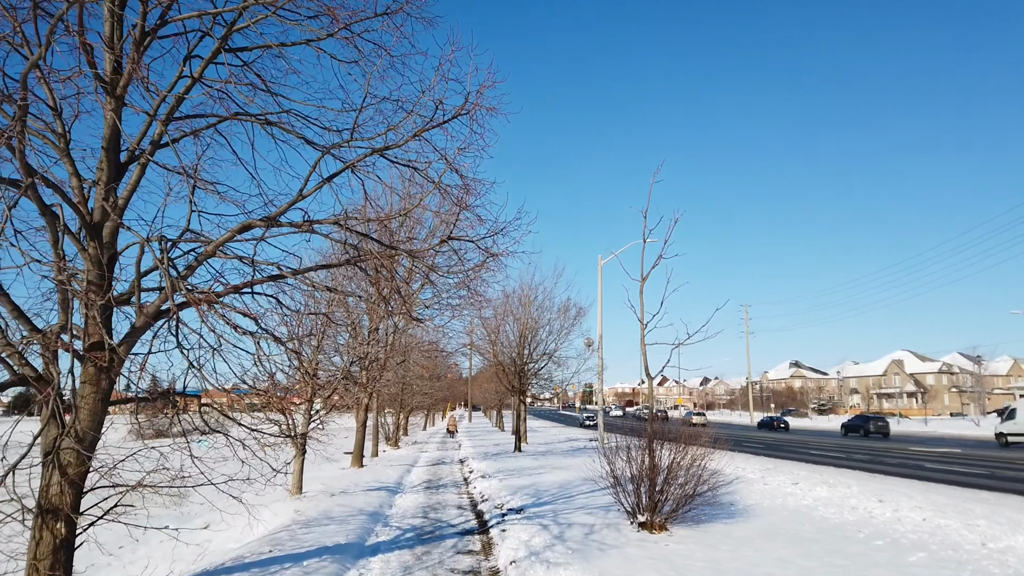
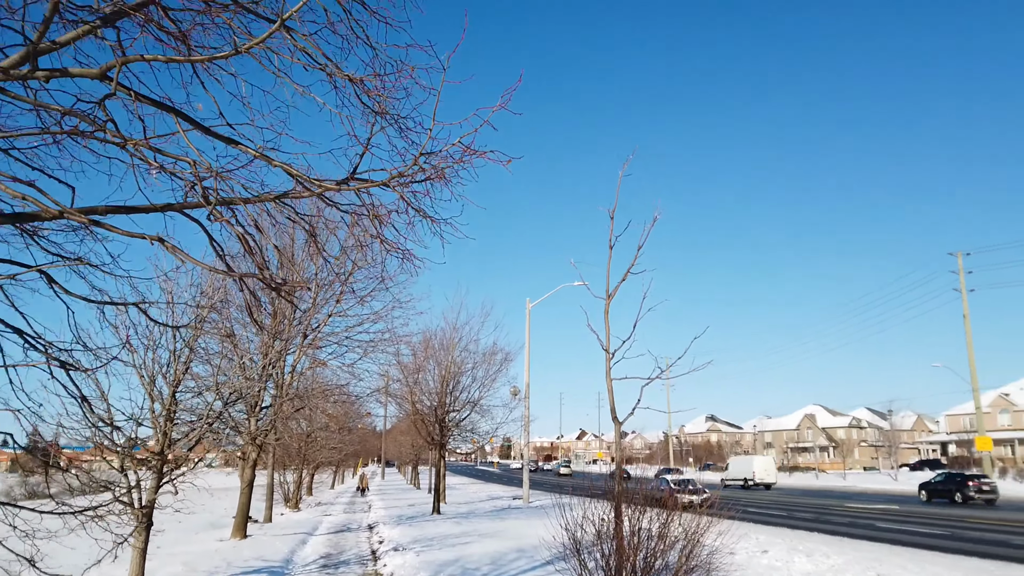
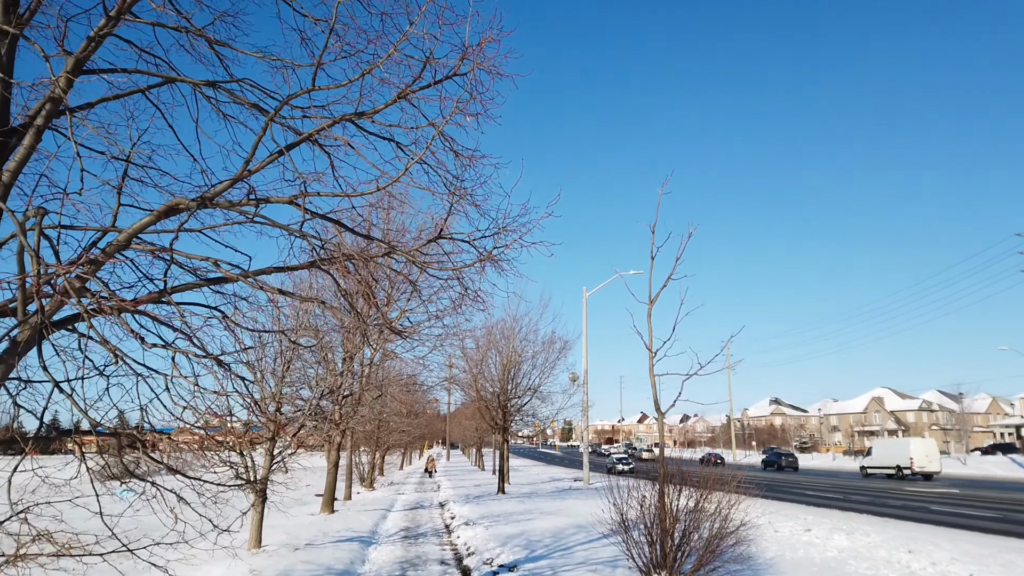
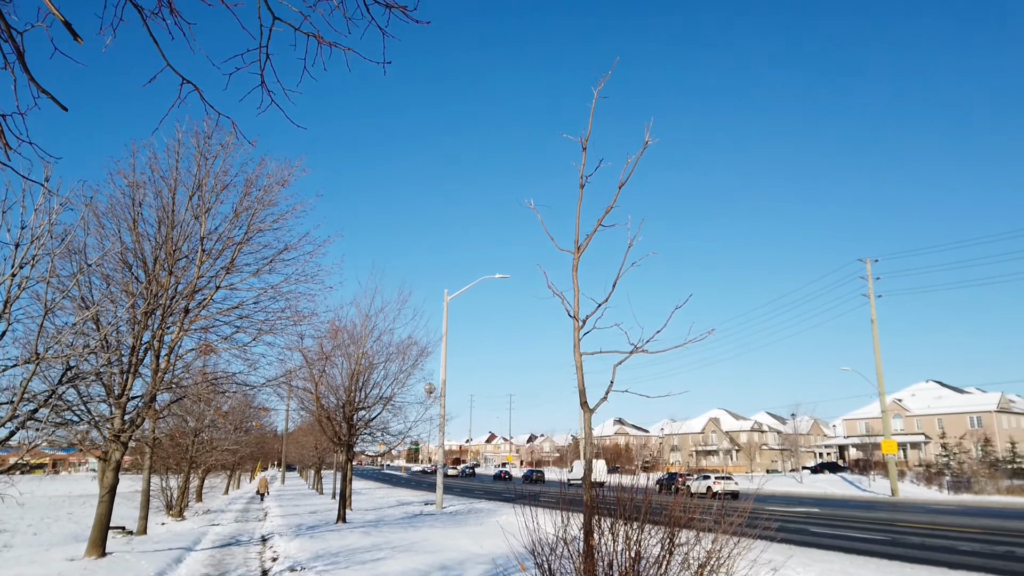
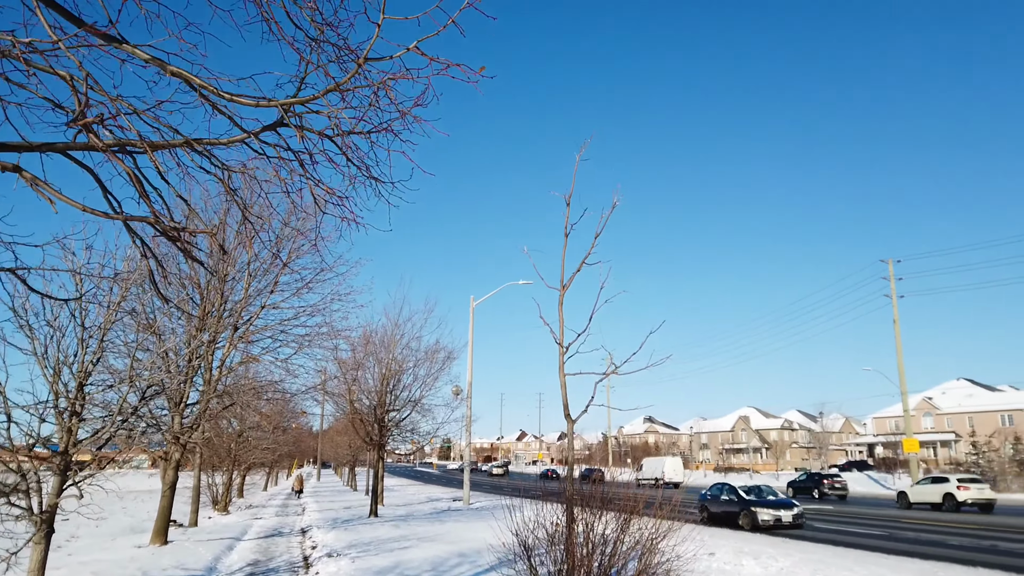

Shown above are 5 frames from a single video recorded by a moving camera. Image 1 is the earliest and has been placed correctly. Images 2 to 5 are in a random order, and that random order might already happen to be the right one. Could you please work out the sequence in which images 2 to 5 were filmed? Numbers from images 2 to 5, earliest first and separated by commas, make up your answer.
3, 2, 5, 4
